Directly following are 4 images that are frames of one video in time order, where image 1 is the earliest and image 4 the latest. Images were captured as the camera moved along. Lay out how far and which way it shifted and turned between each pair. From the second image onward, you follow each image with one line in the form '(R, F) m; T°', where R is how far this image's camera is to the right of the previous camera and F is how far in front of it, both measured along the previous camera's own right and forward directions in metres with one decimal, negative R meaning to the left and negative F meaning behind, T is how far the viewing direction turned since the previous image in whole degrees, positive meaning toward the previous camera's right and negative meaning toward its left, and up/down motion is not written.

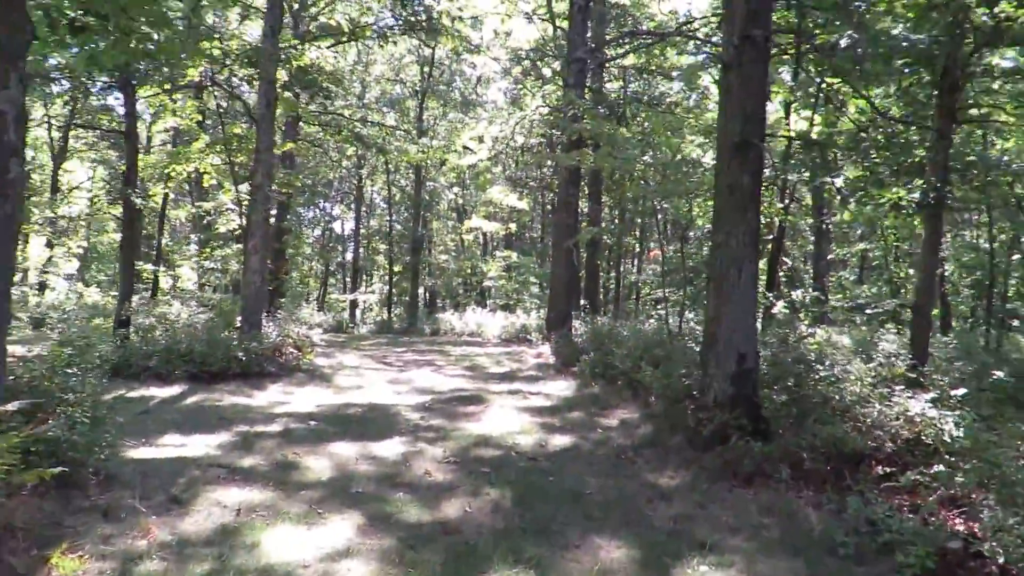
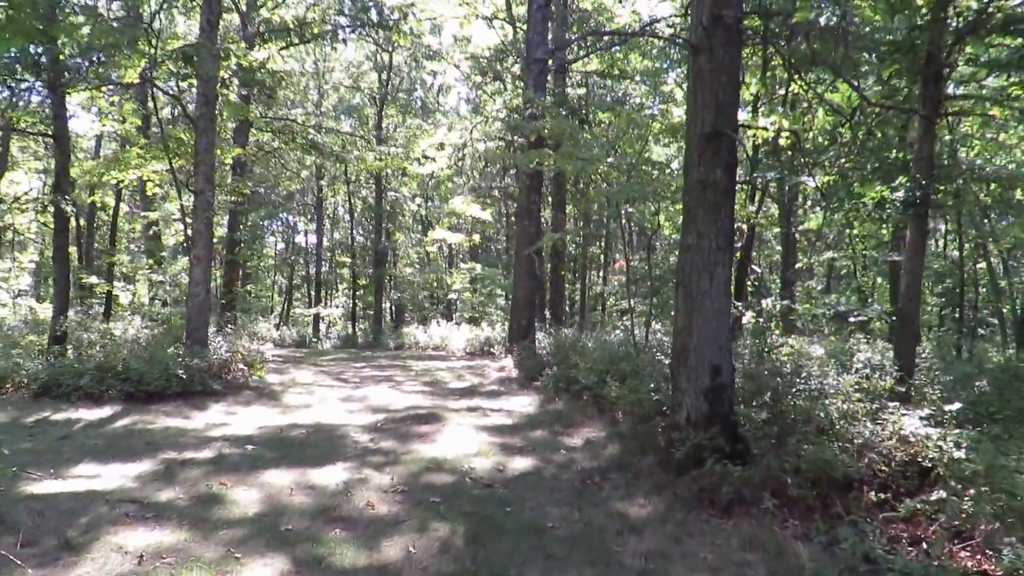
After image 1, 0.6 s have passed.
(+0.1, +0.7) m; +1°
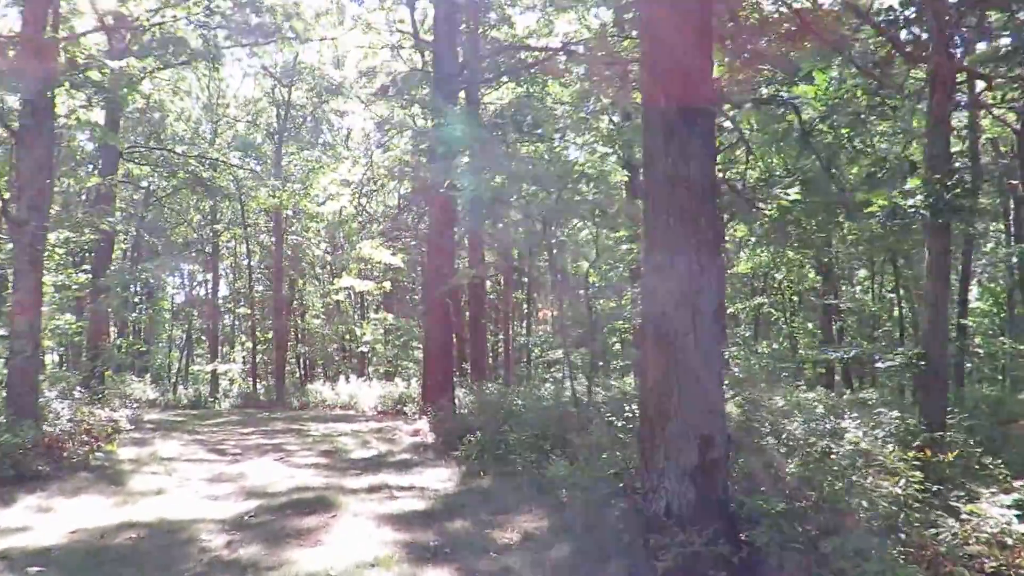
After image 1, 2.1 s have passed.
(+0.1, +2.0) m; +4°
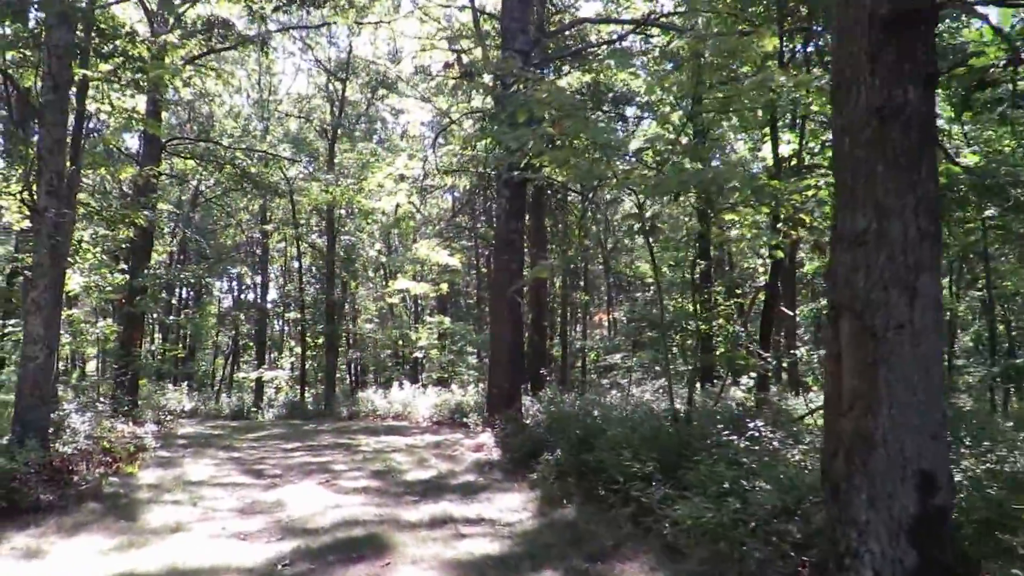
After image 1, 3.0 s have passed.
(-0.2, +1.3) m; -2°
